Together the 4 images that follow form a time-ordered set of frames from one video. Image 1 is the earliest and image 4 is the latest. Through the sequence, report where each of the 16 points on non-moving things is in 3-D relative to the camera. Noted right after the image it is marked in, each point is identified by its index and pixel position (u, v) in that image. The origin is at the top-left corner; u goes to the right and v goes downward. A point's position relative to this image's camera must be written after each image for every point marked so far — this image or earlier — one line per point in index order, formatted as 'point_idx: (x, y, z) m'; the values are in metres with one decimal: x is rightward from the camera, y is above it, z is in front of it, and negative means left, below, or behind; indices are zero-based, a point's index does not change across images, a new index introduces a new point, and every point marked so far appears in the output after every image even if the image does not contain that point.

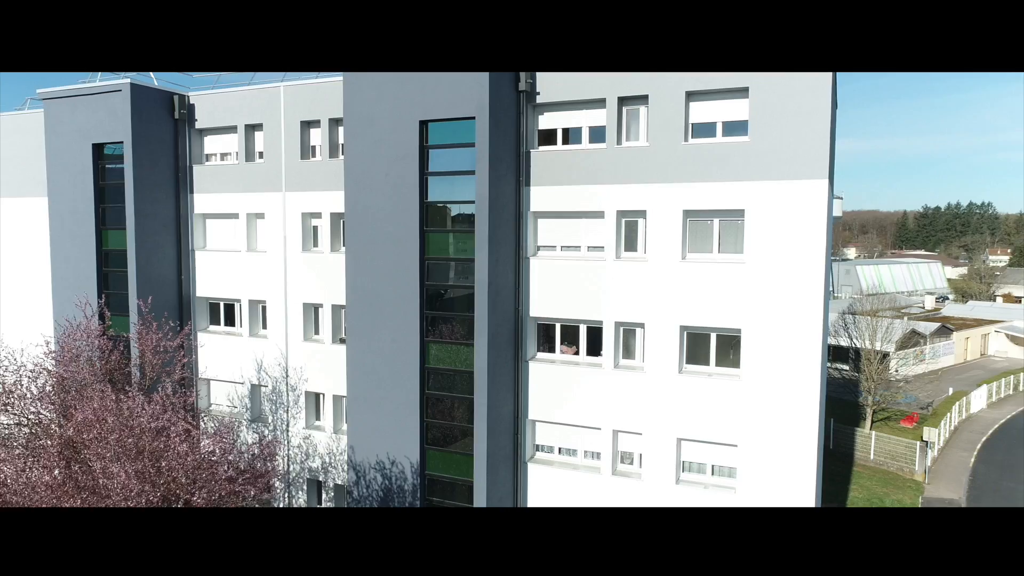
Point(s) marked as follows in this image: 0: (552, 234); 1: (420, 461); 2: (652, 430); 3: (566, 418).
0: (+0.6, +0.8, +10.5) m
1: (-1.4, -2.6, +10.2) m
2: (+2.0, -2.1, +9.9) m
3: (+0.9, -2.0, +10.4) m
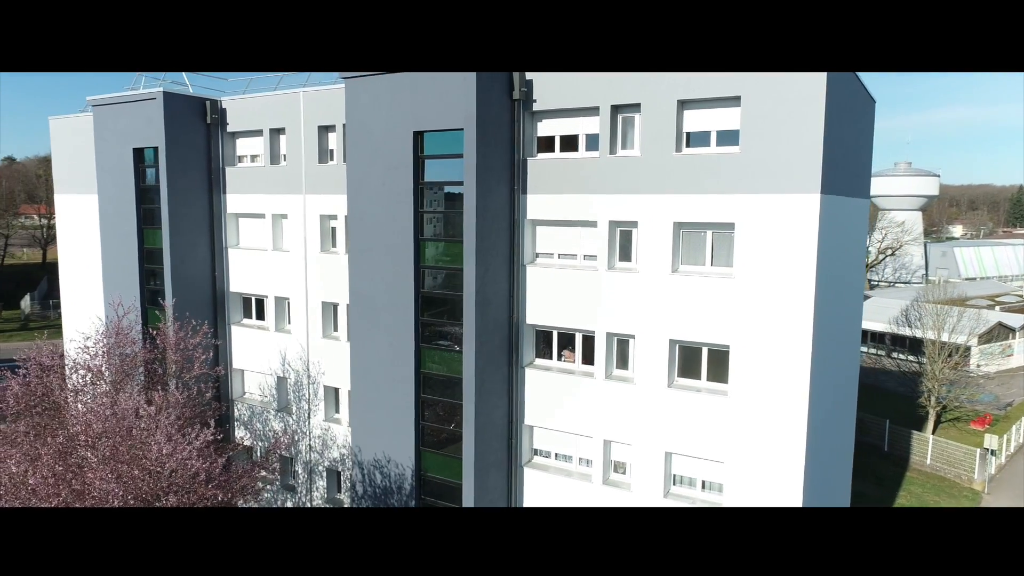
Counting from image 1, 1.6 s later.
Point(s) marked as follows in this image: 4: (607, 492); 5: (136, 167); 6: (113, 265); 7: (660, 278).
0: (+0.6, +0.7, +10.5) m
1: (-1.5, -2.7, +10.6) m
2: (+1.9, -2.2, +9.9) m
3: (+0.8, -2.2, +10.5) m
4: (+1.4, -3.1, +10.2) m
5: (-7.8, +2.5, +14.1) m
6: (-8.7, +0.5, +14.6) m
7: (+2.1, +0.1, +9.5) m
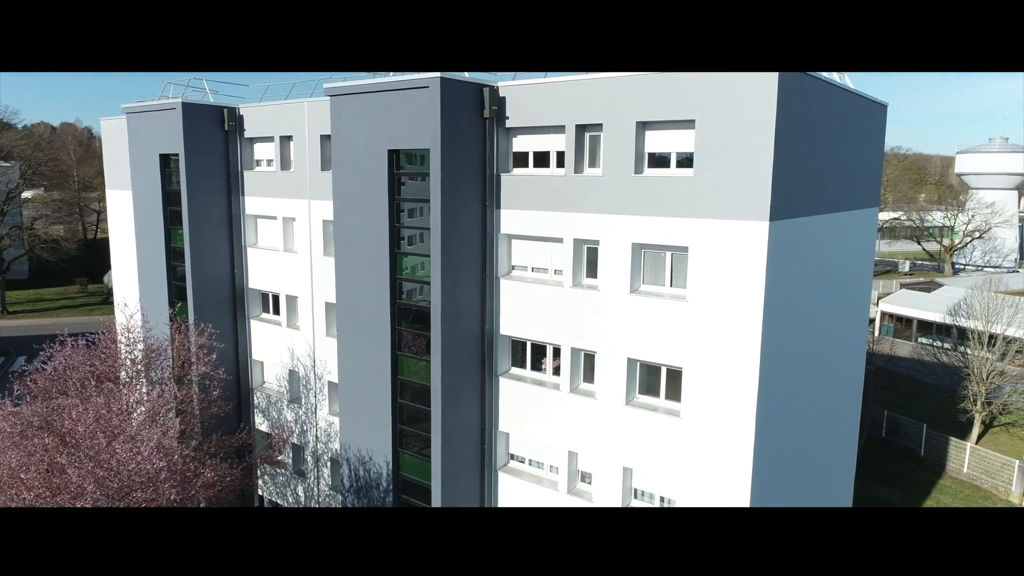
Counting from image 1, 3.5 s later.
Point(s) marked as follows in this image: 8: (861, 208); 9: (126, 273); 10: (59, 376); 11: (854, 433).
0: (+0.2, +0.5, +10.7) m
1: (-2.0, -2.9, +11.1) m
2: (+1.3, -2.5, +10.1) m
3: (+0.3, -2.4, +10.8) m
4: (+0.9, -3.3, +10.5) m
5: (-7.8, +2.6, +15.1) m
6: (-8.6, +0.7, +15.8) m
7: (+1.5, -0.1, +9.6) m
8: (+6.9, +1.6, +13.4) m
9: (-10.2, +0.3, +17.8) m
10: (-8.5, -1.6, +12.6) m
11: (+7.4, -3.1, +14.6) m
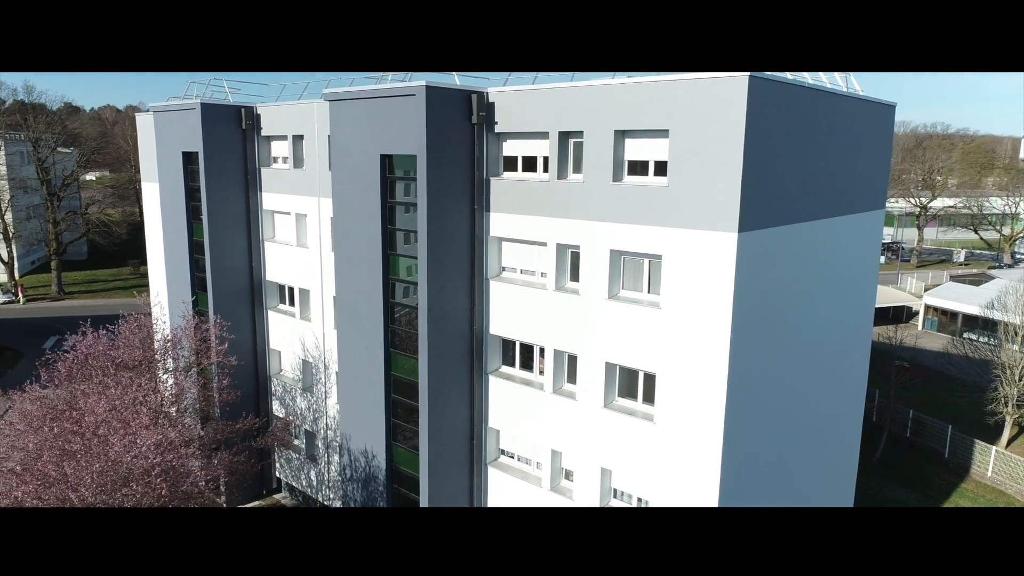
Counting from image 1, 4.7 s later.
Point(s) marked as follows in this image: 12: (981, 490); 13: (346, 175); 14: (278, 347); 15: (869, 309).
0: (0.0, +0.5, +11.0) m
1: (-2.2, -2.9, +11.6) m
2: (+1.1, -2.6, +10.3) m
3: (+0.1, -2.4, +11.1) m
4: (+0.7, -3.4, +10.8) m
5: (-7.6, +2.8, +15.8) m
6: (-8.4, +0.9, +16.6) m
7: (+1.3, -0.2, +9.8) m
8: (+6.9, +1.5, +13.1) m
9: (-9.9, +0.6, +18.7) m
10: (-8.6, -1.5, +13.5) m
11: (+7.4, -3.2, +14.4) m
12: (+13.7, -5.9, +19.7) m
13: (-2.8, +1.9, +11.4) m
14: (-5.6, -1.5, +16.2) m
15: (+7.4, -0.4, +14.0) m
